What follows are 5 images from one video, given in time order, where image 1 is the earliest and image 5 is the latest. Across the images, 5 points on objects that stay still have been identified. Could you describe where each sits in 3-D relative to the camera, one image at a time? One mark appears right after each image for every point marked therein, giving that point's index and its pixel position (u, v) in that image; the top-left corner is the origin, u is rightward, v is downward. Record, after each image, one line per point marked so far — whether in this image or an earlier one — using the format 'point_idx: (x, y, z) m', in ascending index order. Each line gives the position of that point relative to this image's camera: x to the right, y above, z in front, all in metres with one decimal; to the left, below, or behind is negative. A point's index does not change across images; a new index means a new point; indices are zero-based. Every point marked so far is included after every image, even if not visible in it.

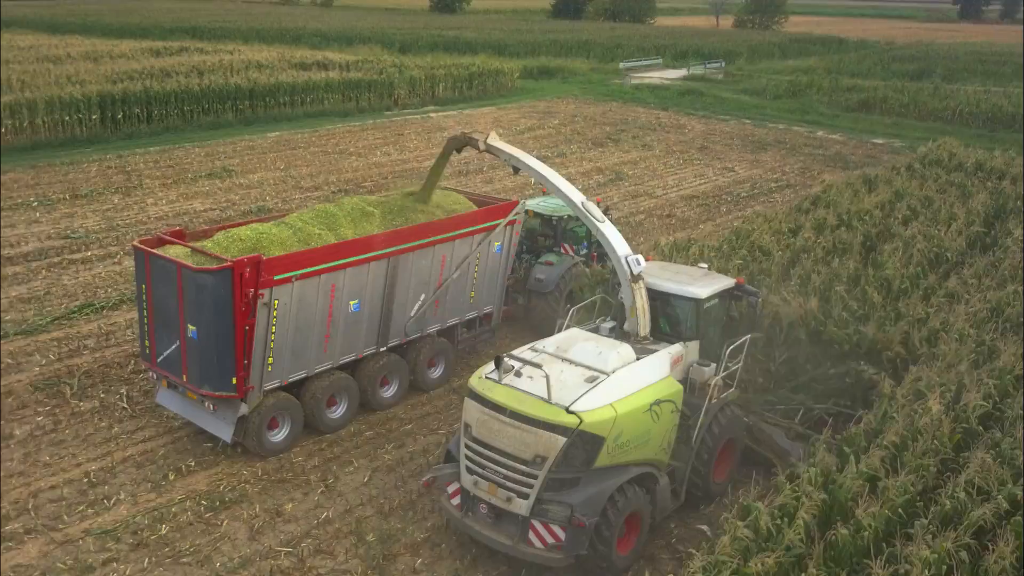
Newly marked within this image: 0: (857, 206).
0: (+5.0, +1.2, +12.3) m
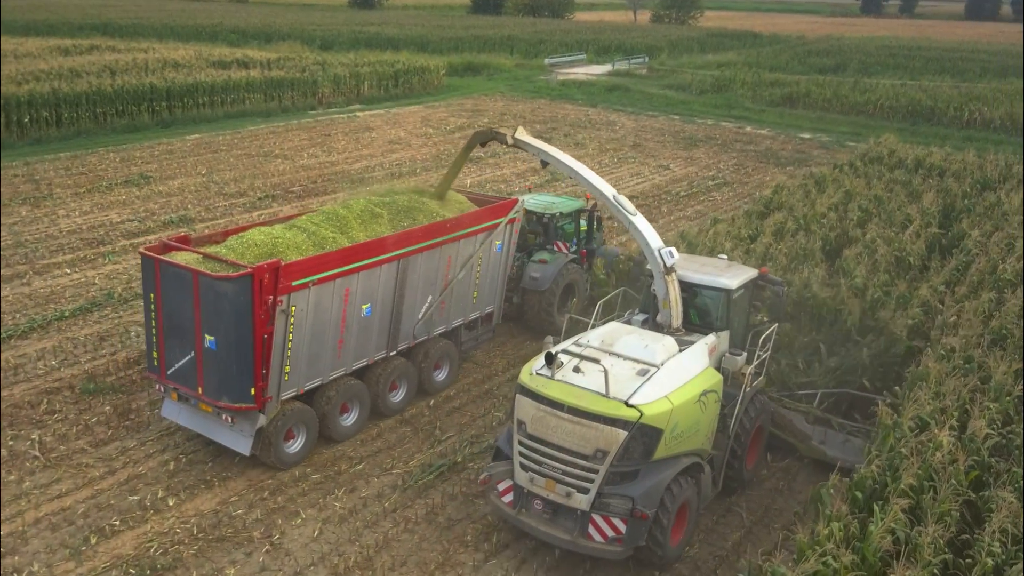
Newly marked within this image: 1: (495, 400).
0: (+4.3, +1.1, +12.1) m
1: (-0.2, -1.2, +9.3) m
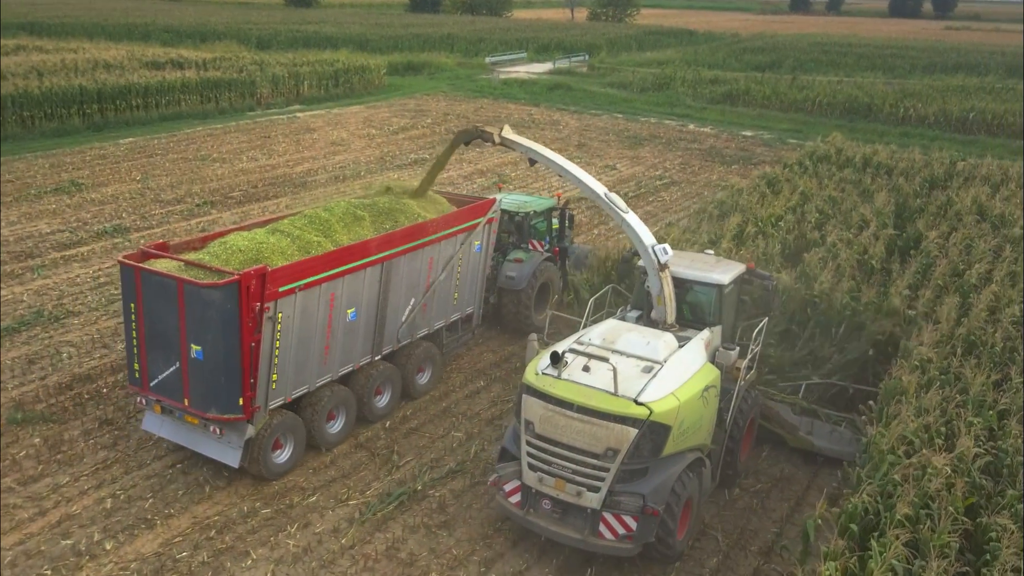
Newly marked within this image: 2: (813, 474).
0: (+3.6, +1.1, +12.0) m
1: (-0.6, -1.4, +8.9) m
2: (+2.7, -1.7, +7.6) m
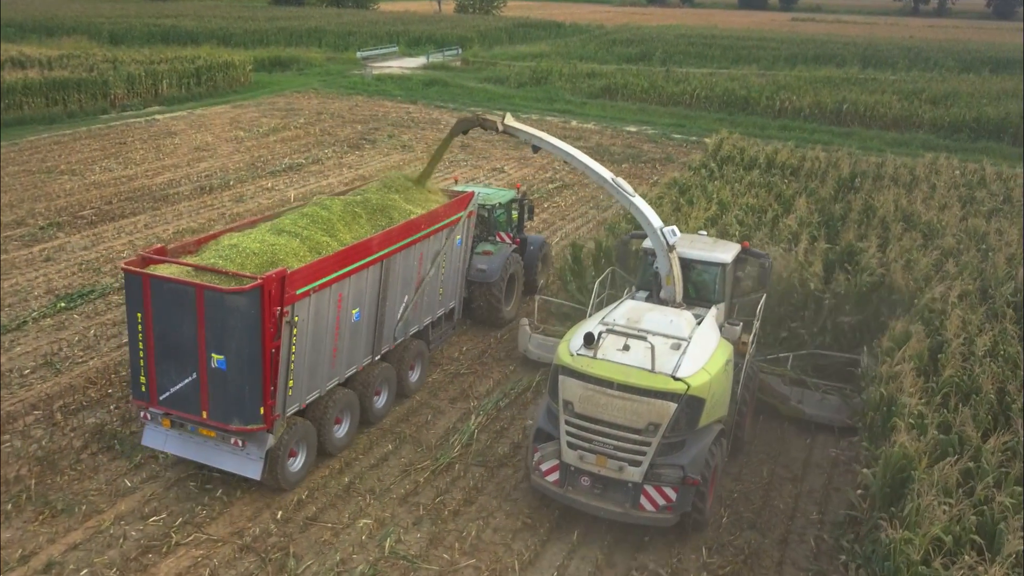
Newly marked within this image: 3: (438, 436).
0: (+2.3, +0.8, +11.0) m
1: (-1.3, -1.8, +7.4) m
2: (+2.1, -2.0, +6.7) m
3: (-0.7, -1.5, +8.5) m
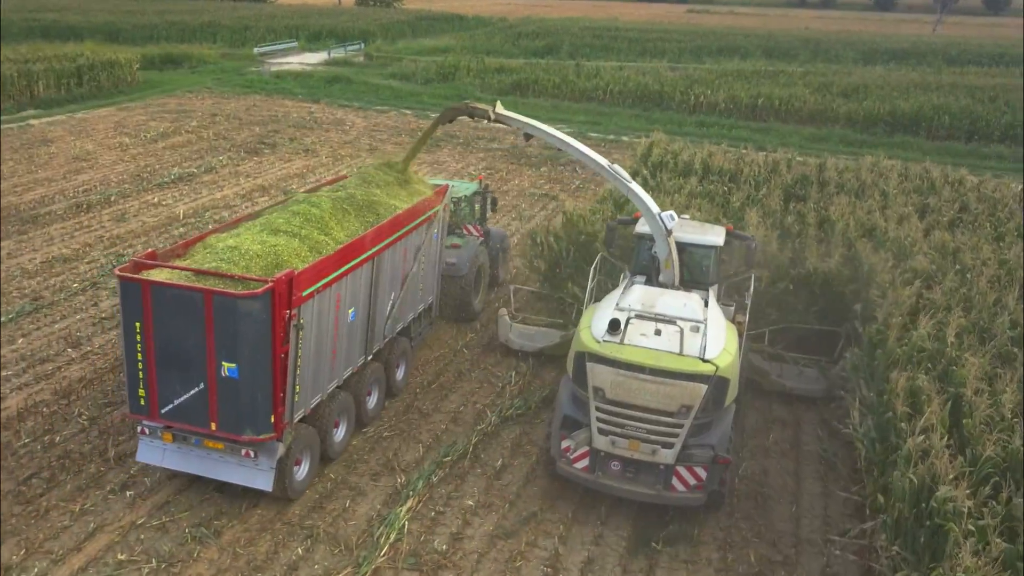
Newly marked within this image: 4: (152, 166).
0: (+1.4, +0.5, +9.8) m
1: (-1.7, -2.4, +5.9) m
2: (+1.8, -2.4, +5.5) m
3: (-1.3, -2.0, +7.0) m
4: (-8.3, +2.7, +19.6) m
